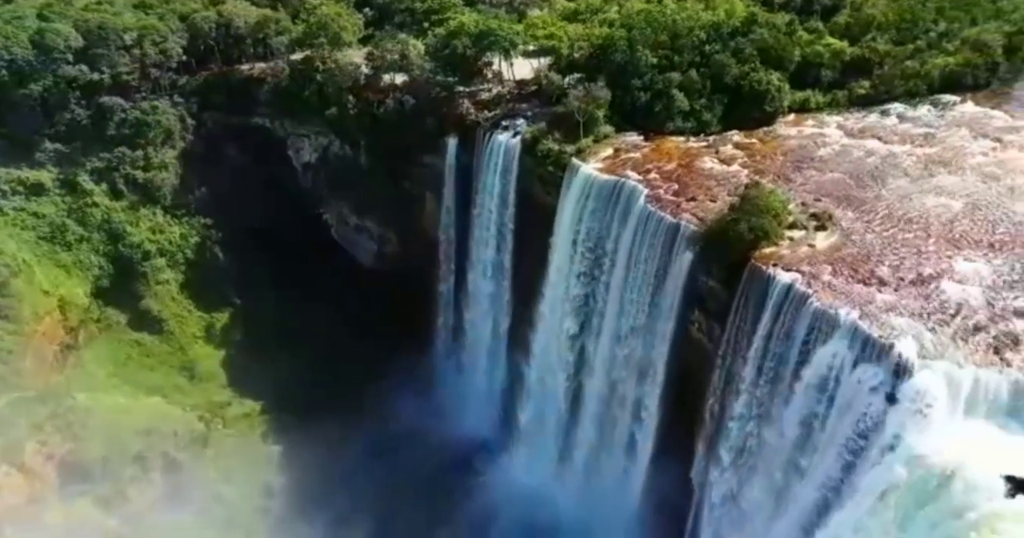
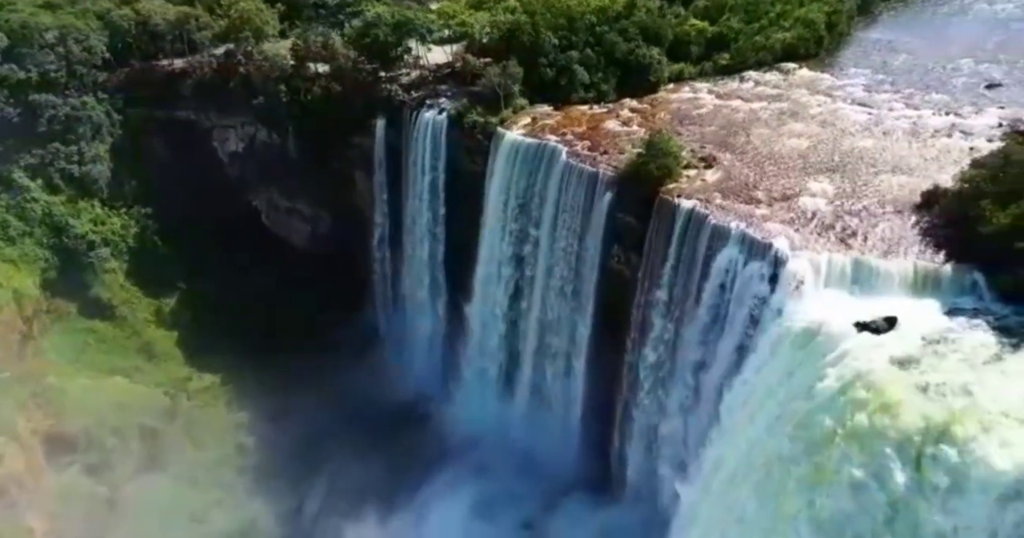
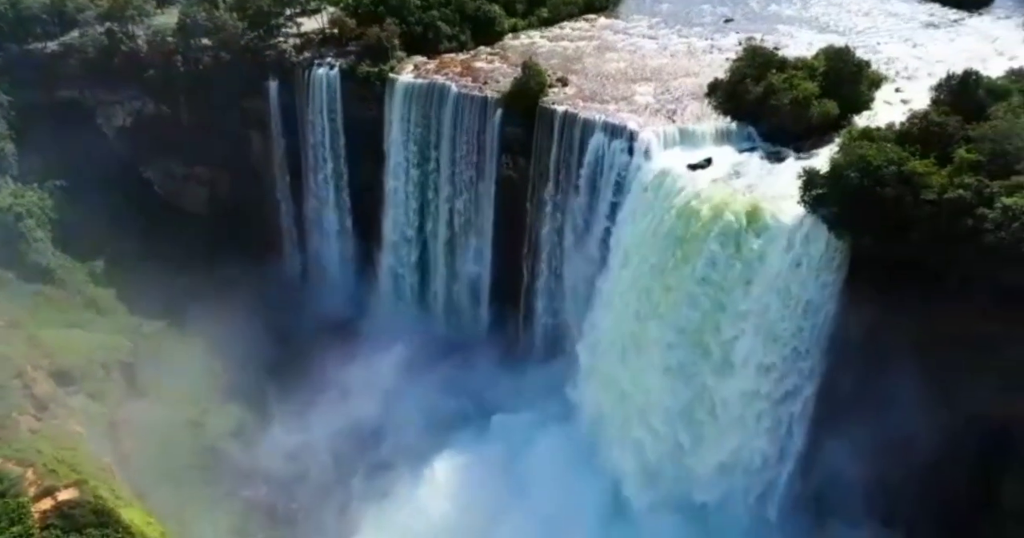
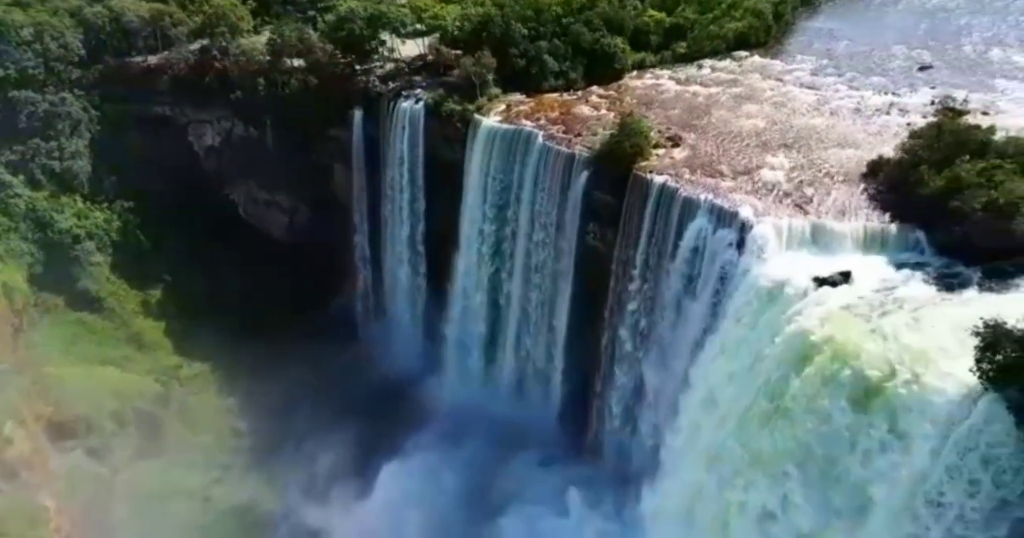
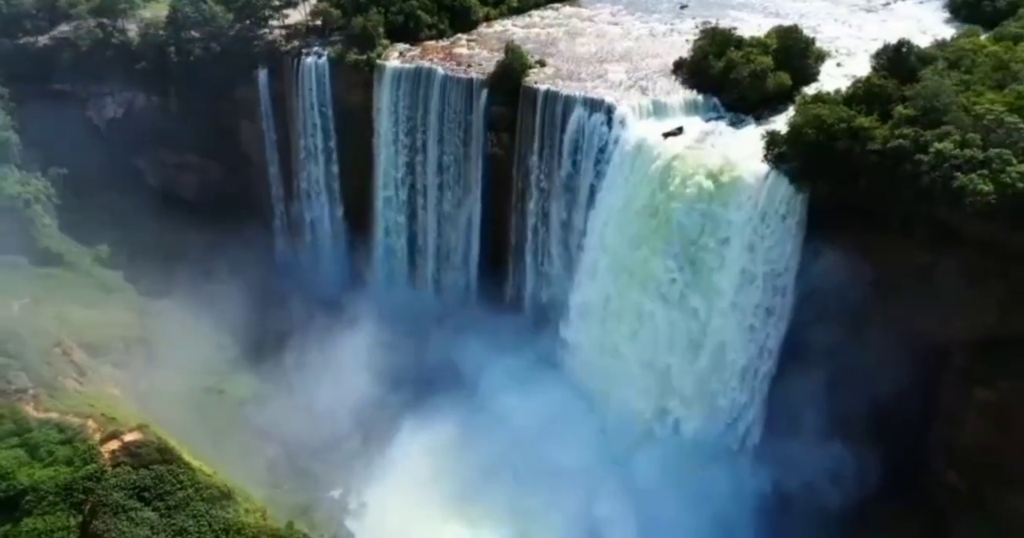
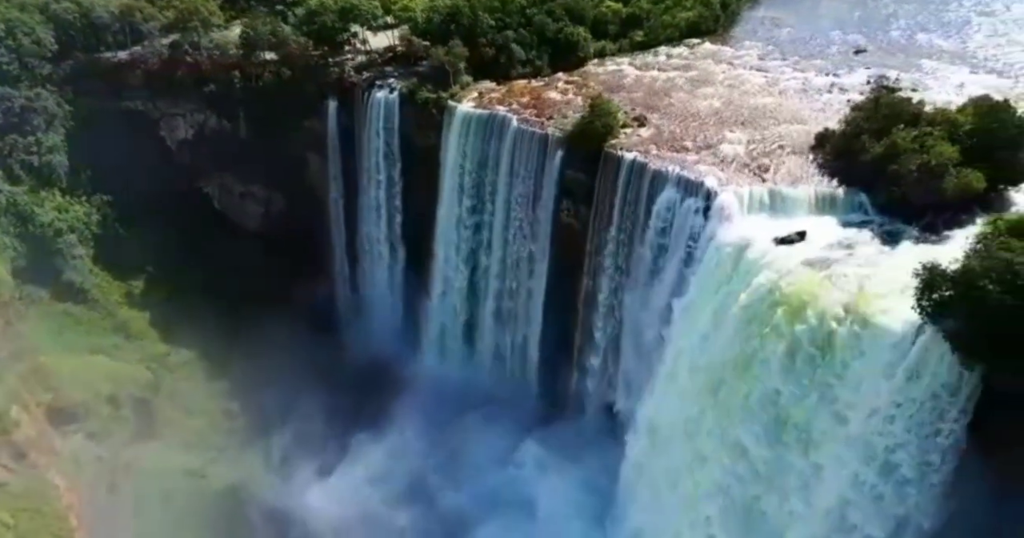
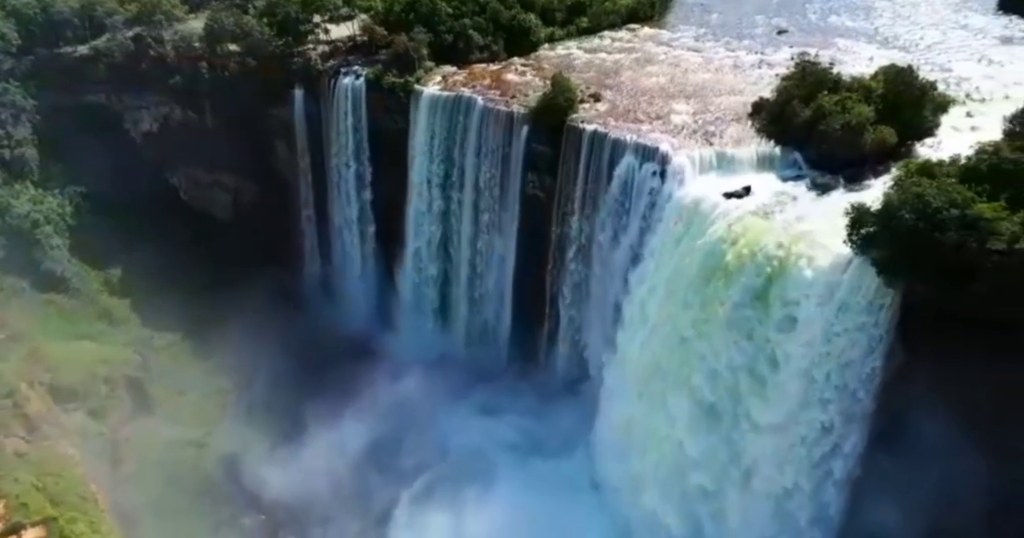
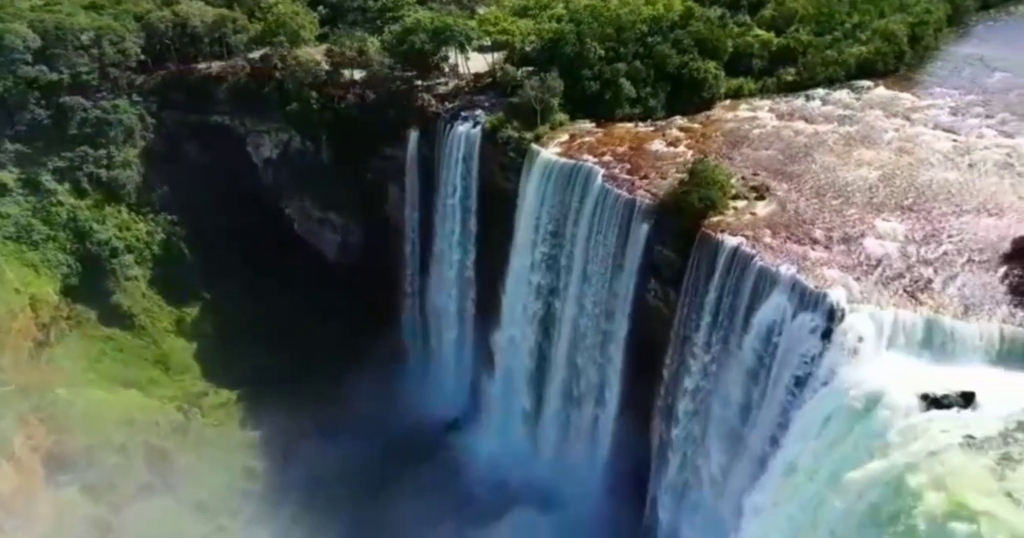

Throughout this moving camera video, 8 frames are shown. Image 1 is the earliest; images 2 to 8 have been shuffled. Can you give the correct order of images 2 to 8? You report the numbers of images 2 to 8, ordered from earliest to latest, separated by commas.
8, 2, 4, 6, 7, 3, 5
